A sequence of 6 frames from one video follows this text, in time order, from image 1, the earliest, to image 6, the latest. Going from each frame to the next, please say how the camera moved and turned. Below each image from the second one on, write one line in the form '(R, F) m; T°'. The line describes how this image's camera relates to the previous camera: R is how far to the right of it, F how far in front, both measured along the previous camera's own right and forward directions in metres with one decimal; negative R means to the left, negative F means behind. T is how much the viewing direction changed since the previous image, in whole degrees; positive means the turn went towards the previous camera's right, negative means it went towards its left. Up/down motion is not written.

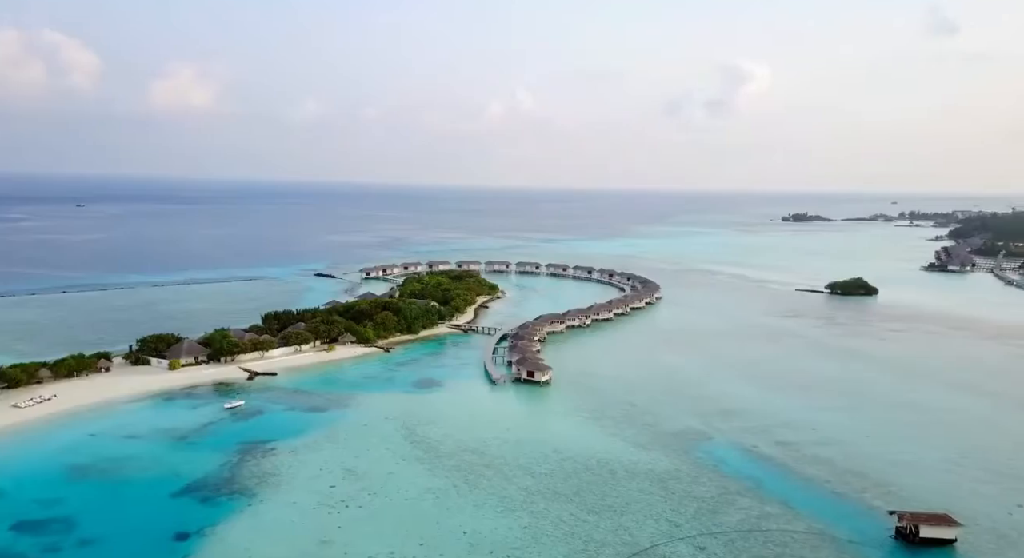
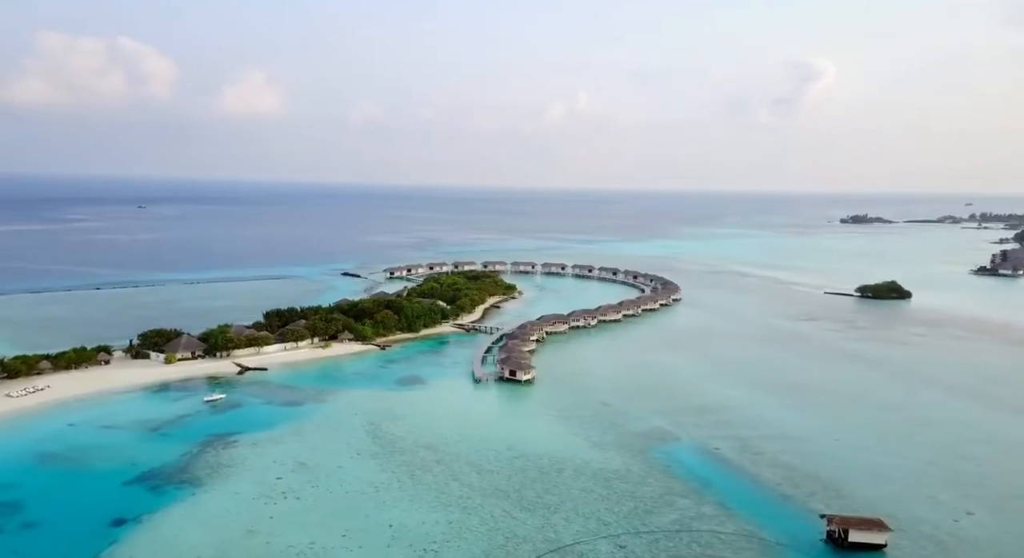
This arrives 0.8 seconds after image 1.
(+1.6, 0.0) m; -3°
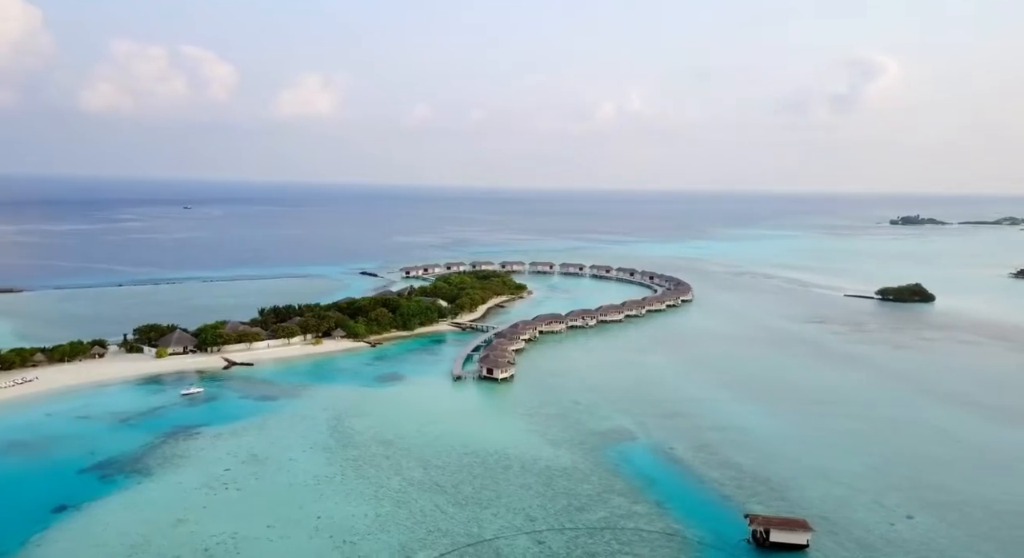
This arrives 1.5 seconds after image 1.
(+1.5, 0.0) m; -2°
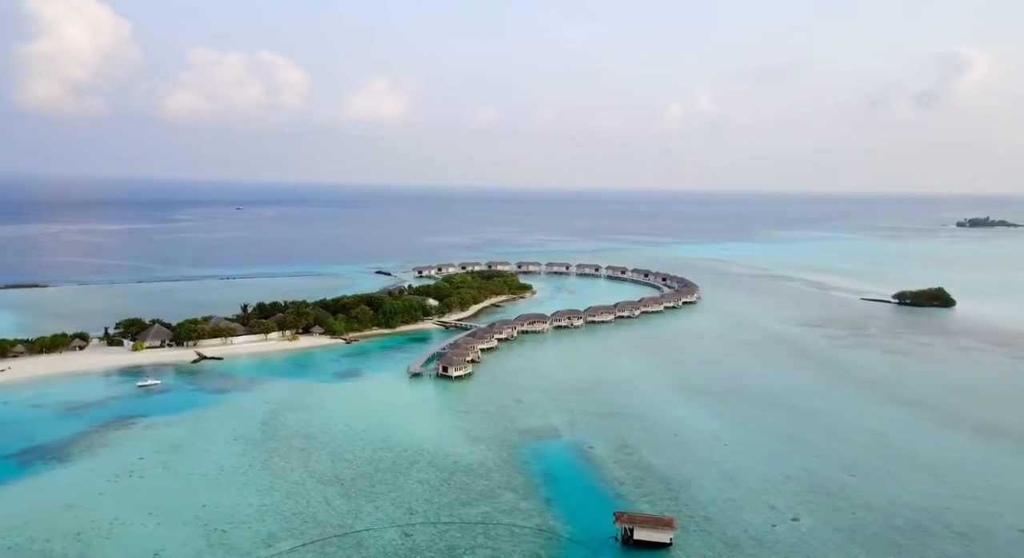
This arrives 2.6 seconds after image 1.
(+2.2, 0.0) m; -3°
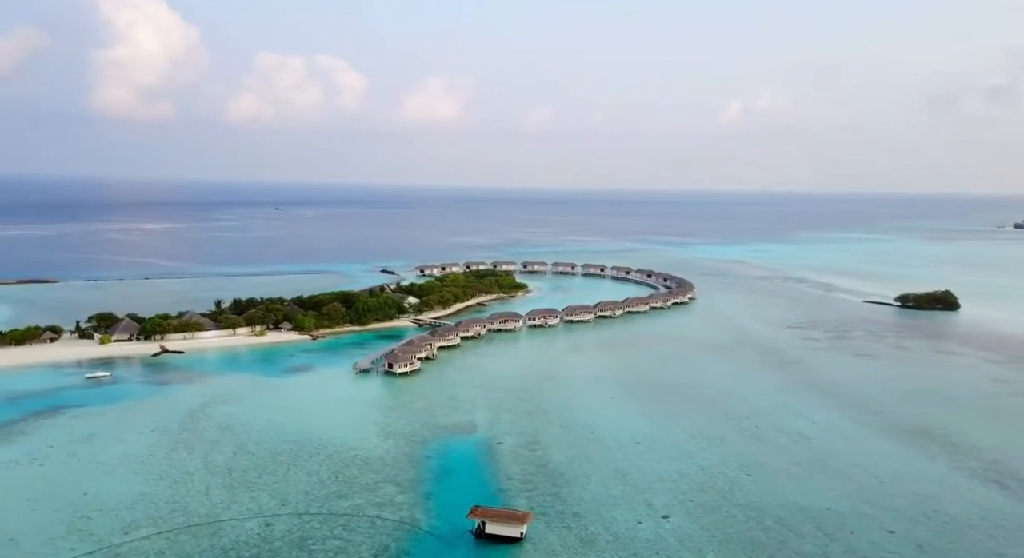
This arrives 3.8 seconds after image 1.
(+2.2, 0.0) m; -2°
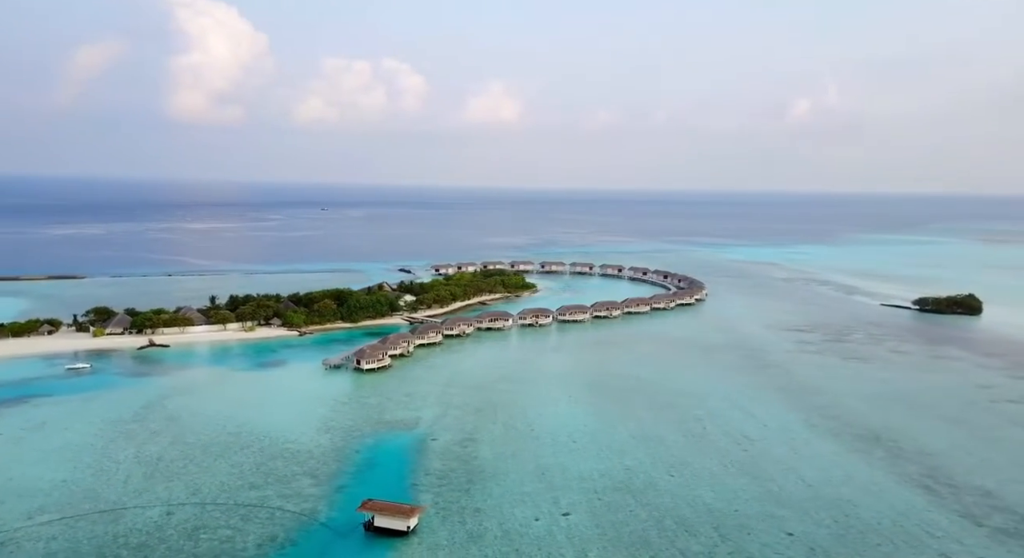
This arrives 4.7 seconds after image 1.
(+1.9, 0.0) m; -3°
